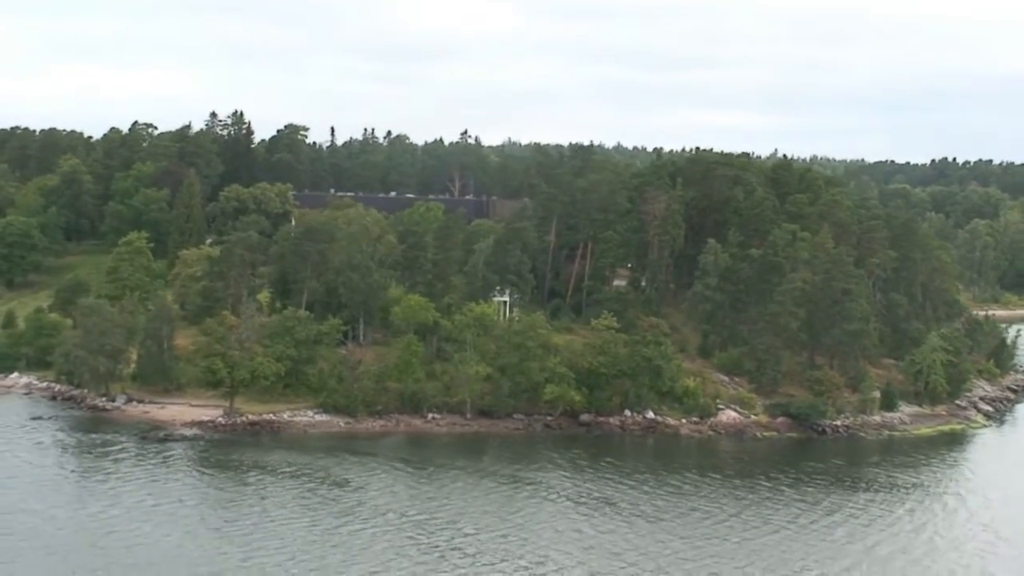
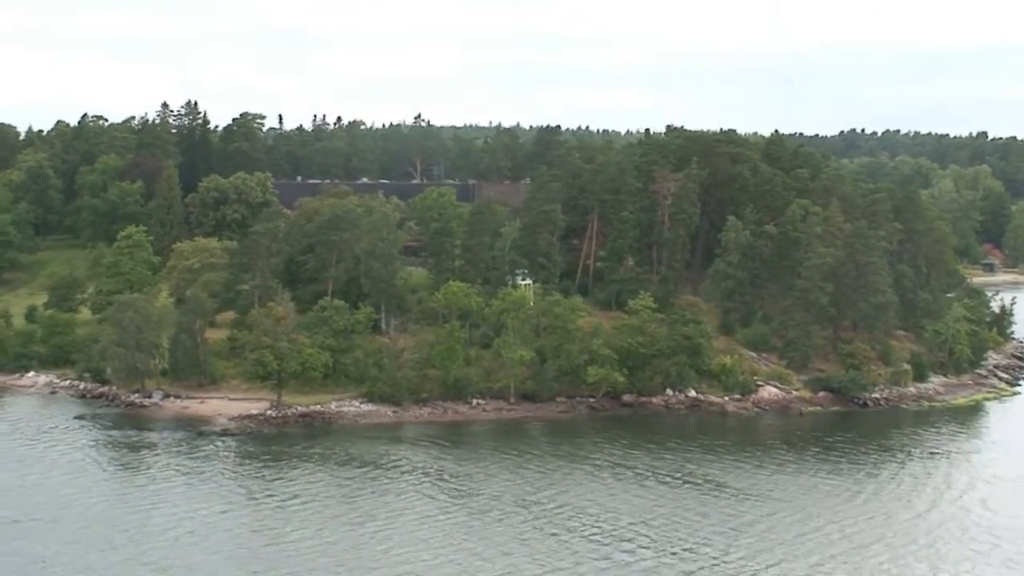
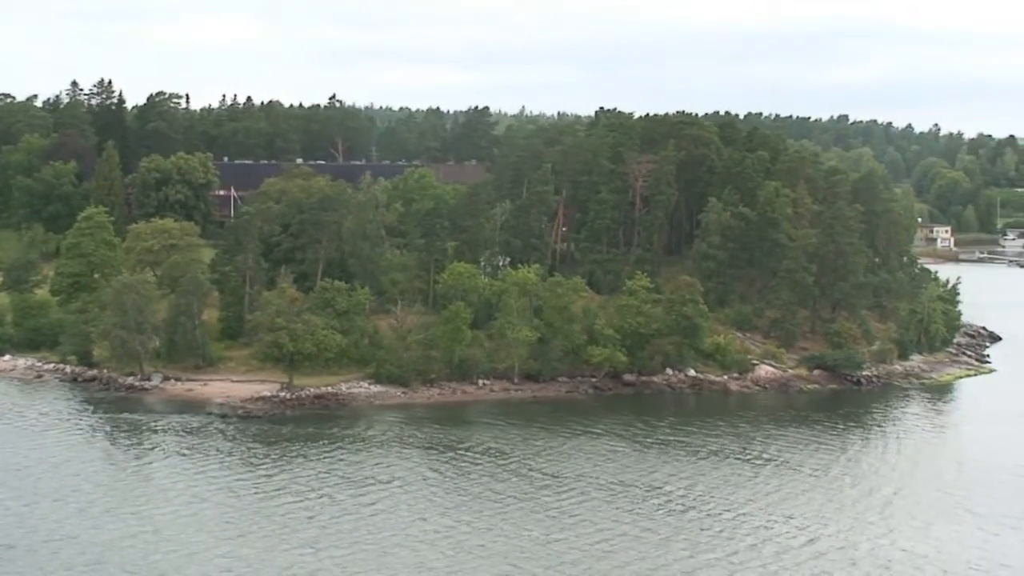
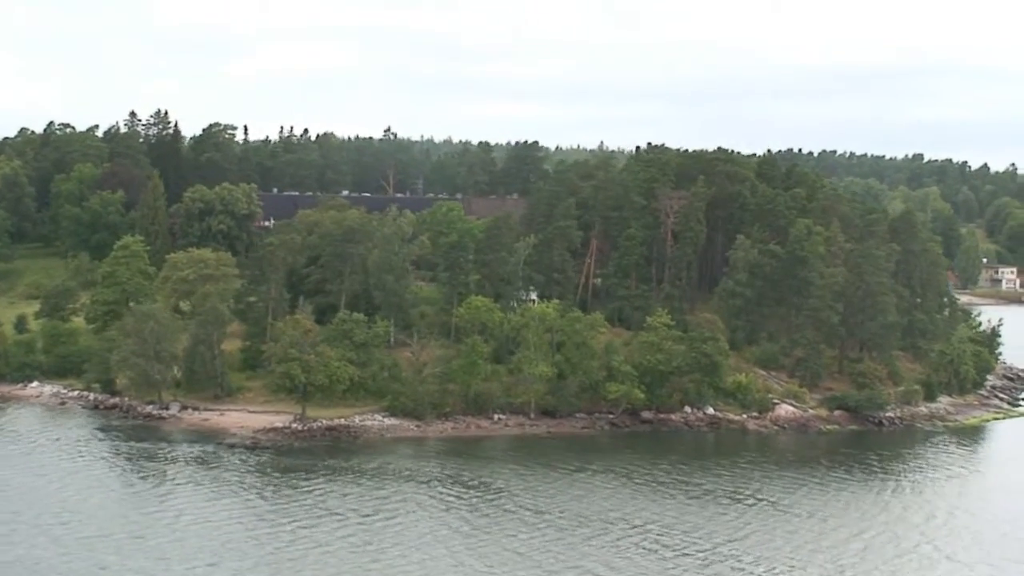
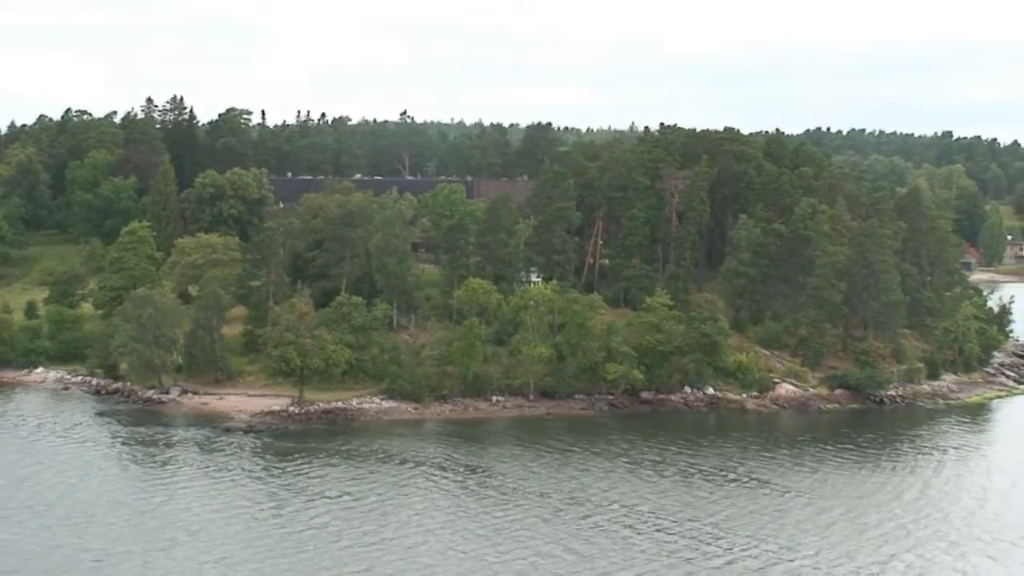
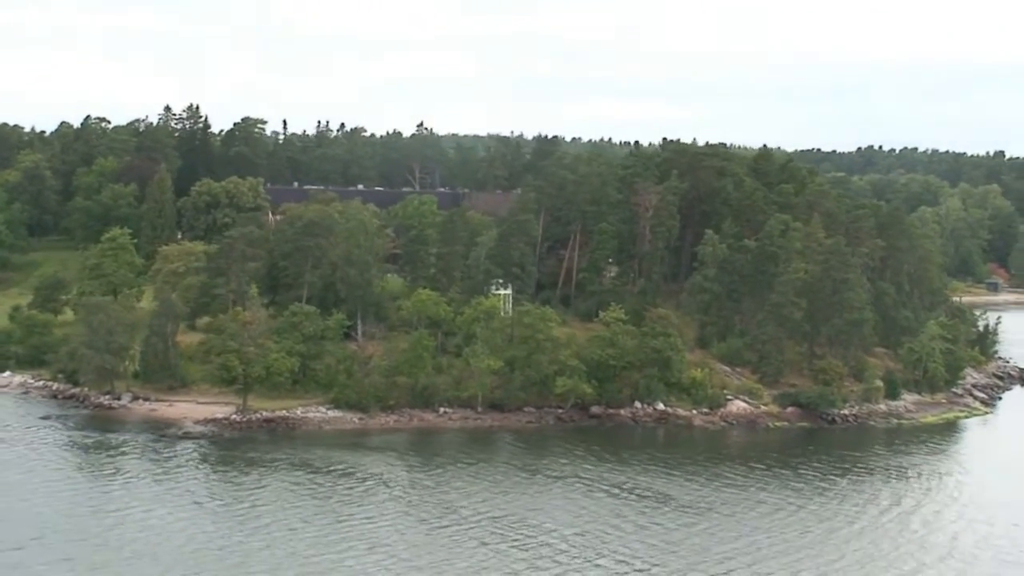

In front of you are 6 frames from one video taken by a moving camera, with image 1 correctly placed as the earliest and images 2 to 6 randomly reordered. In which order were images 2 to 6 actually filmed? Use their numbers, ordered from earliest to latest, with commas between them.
6, 2, 5, 4, 3
